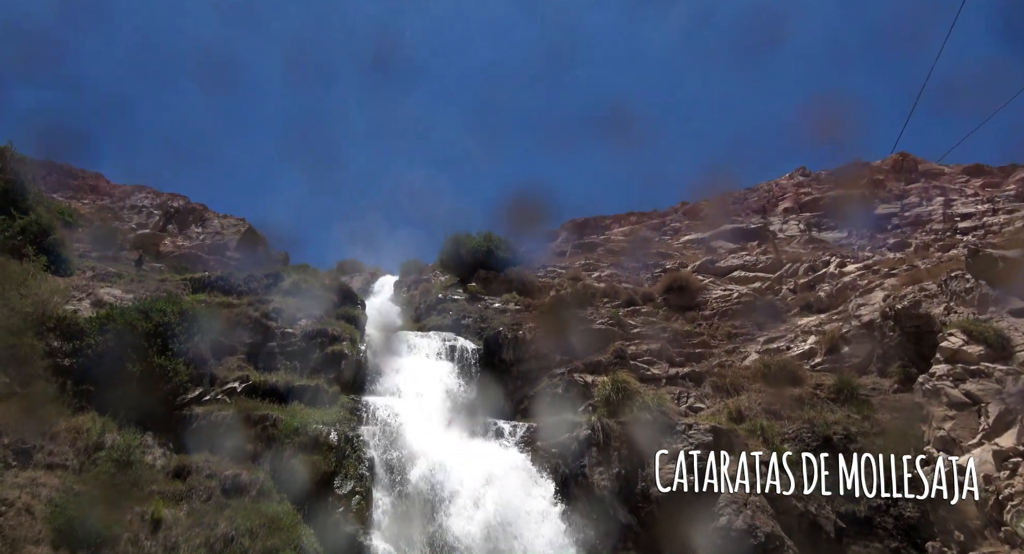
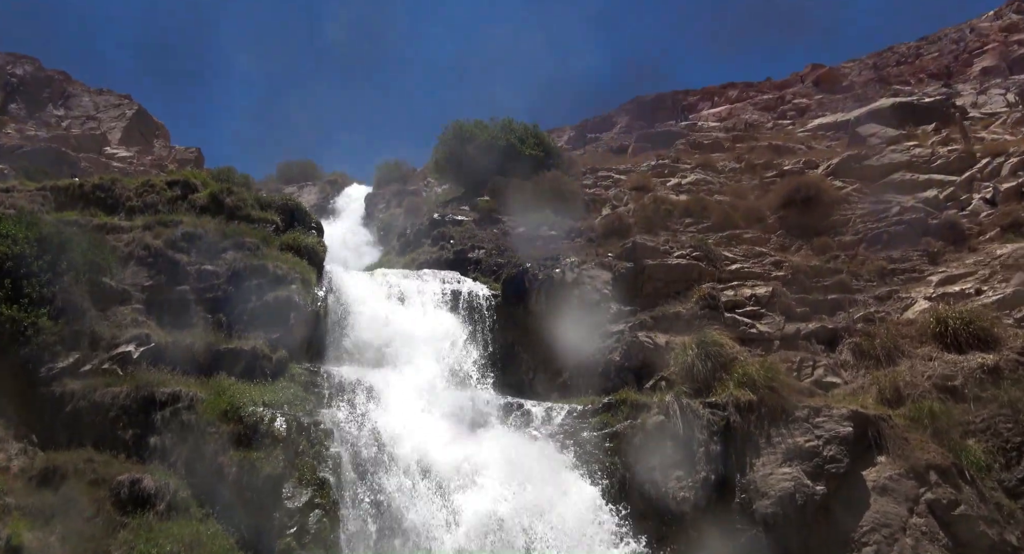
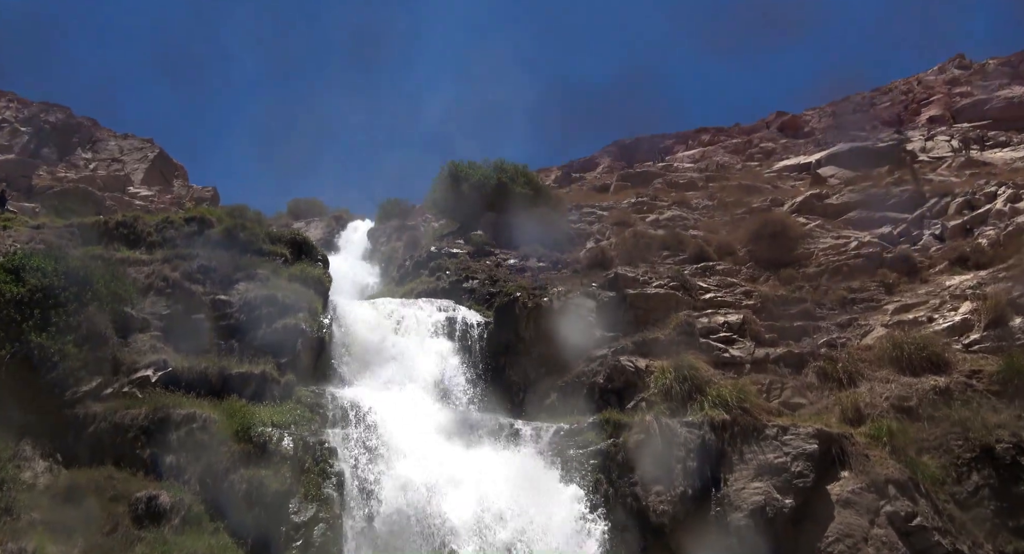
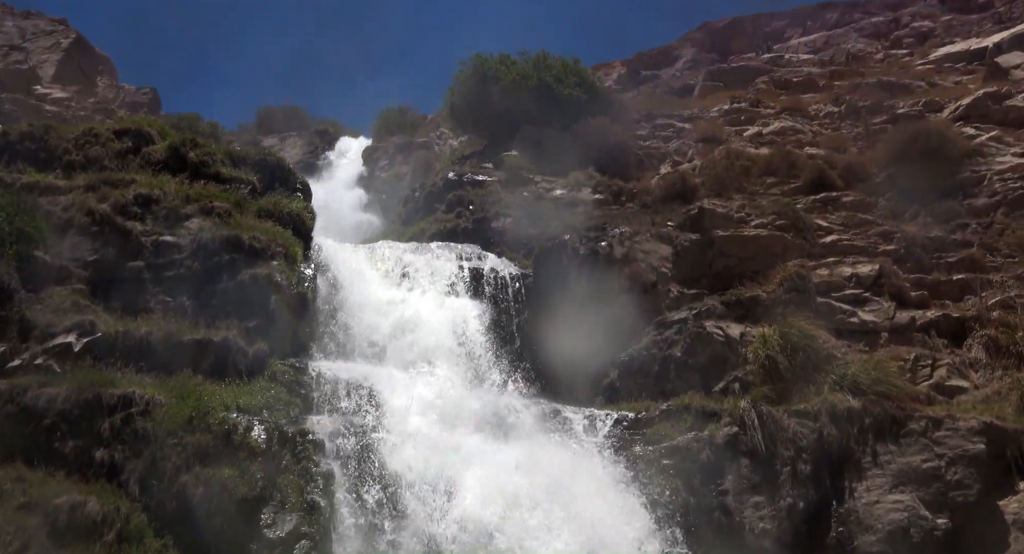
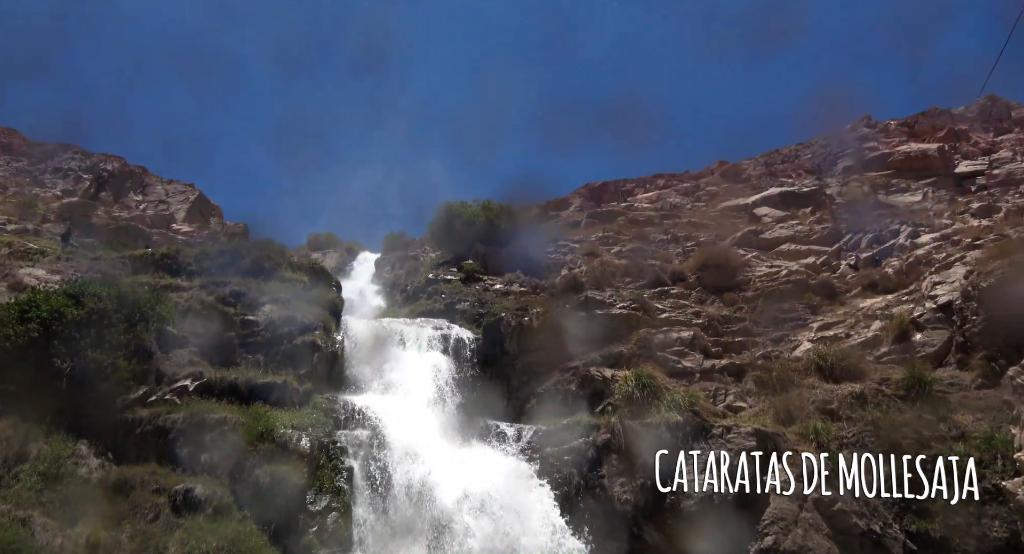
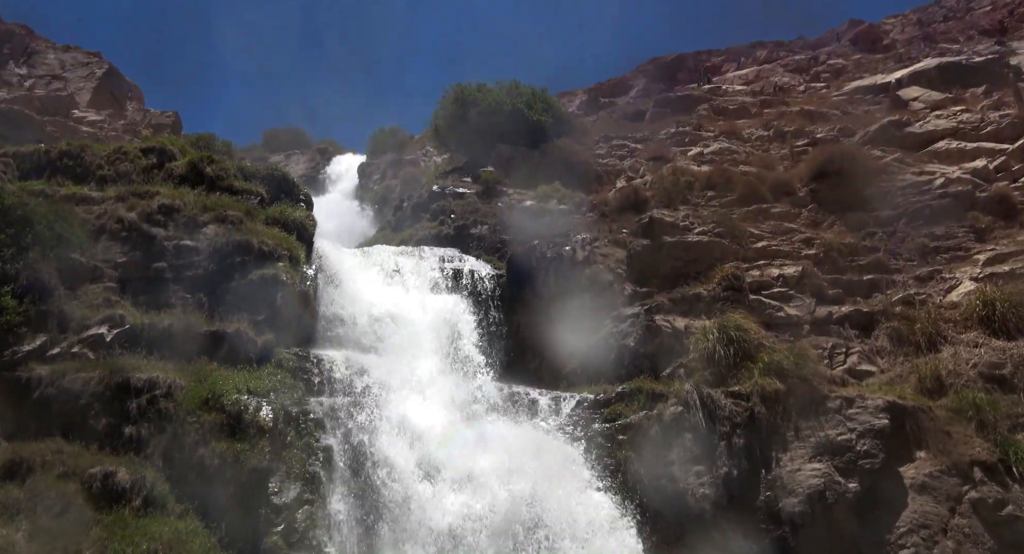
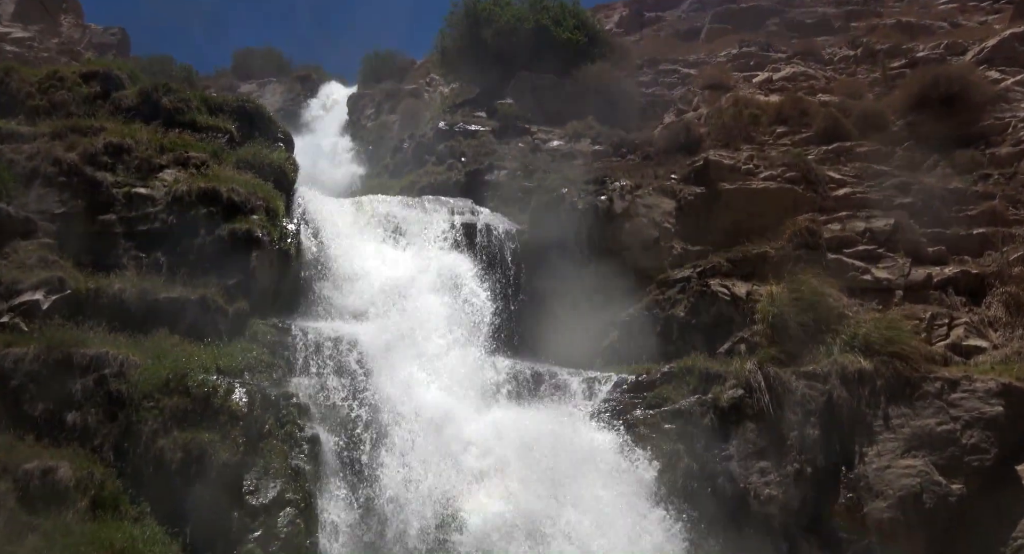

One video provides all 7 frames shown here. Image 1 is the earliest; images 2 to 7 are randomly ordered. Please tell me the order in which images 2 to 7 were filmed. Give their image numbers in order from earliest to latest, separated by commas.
5, 3, 2, 6, 4, 7
